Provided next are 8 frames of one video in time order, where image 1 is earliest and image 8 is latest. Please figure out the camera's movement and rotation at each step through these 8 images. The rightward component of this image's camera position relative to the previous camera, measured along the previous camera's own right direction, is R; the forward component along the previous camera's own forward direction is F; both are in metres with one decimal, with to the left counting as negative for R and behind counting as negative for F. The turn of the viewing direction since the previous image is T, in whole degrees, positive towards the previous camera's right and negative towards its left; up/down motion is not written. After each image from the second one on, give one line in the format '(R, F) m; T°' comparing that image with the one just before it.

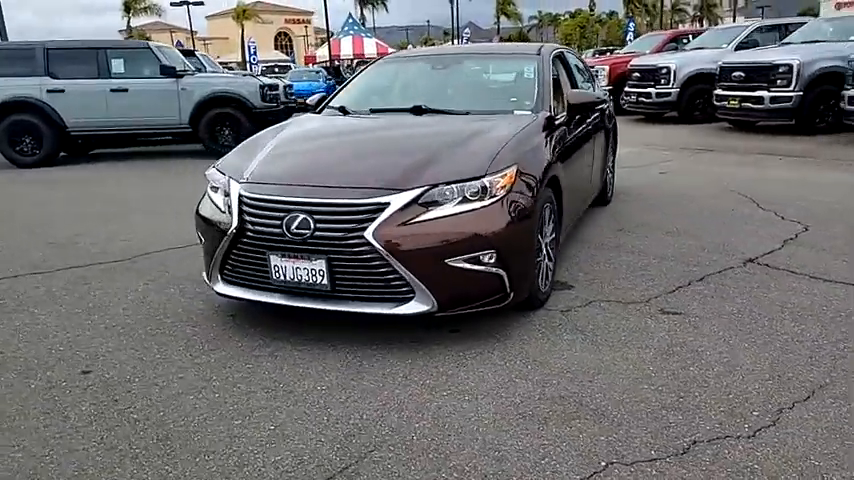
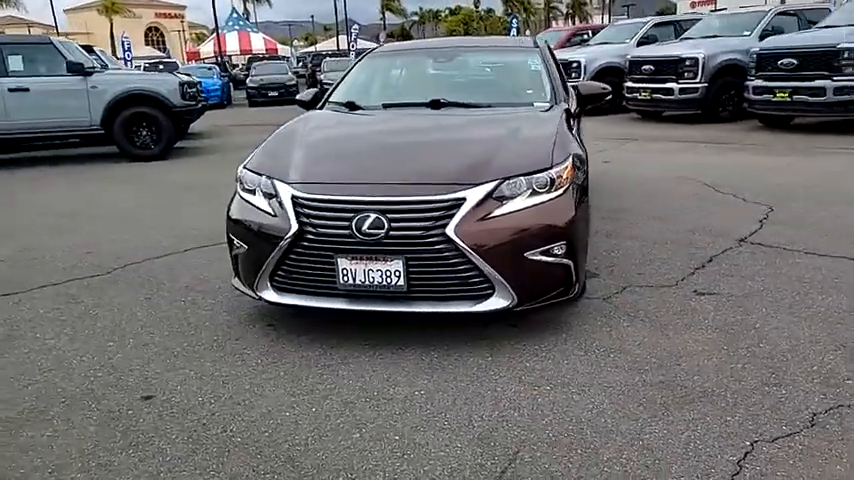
(-1.0, +0.2) m; +9°
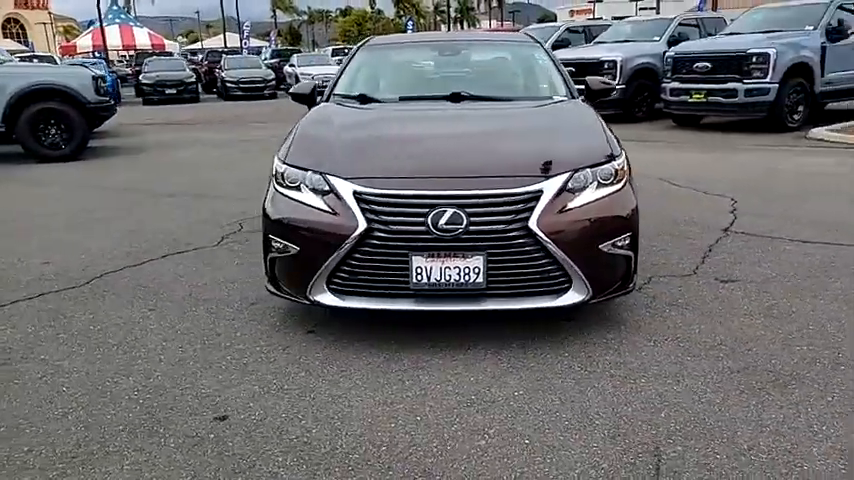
(-0.9, +0.2) m; +9°
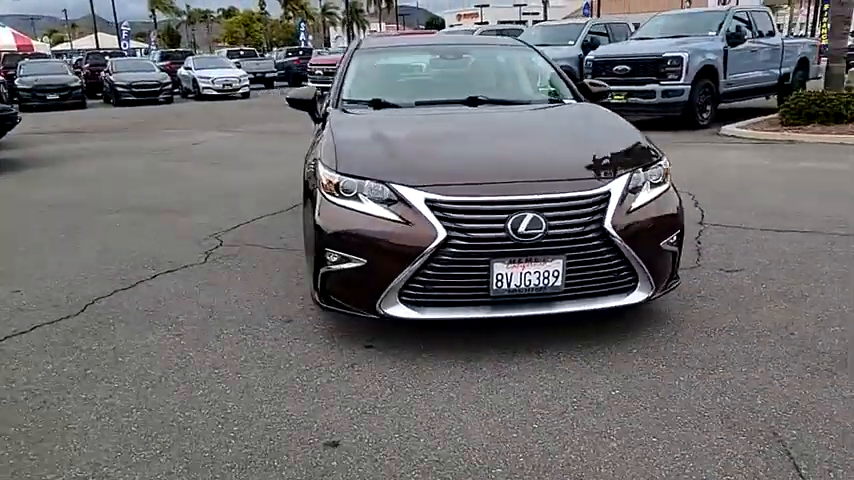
(-0.9, +0.1) m; +9°
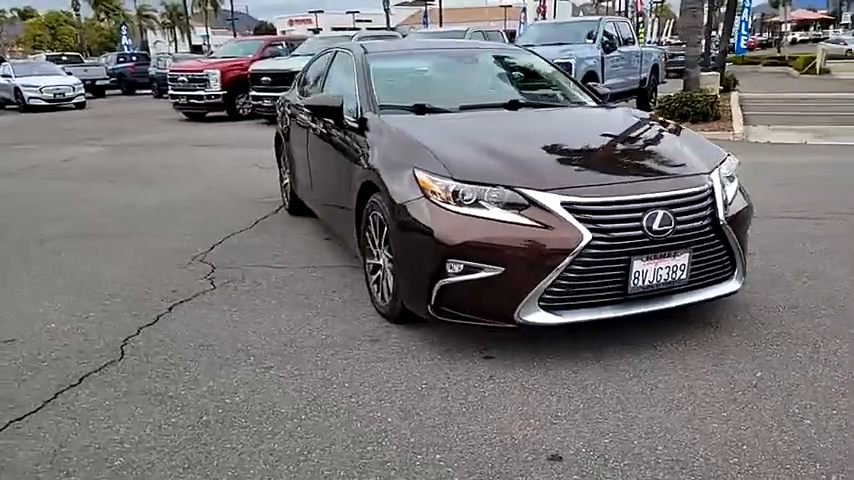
(-1.5, +0.3) m; +13°
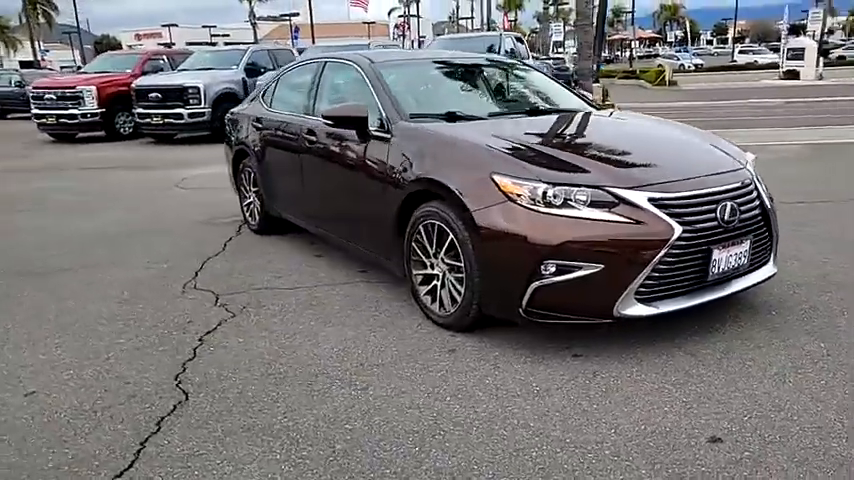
(-1.2, +0.1) m; +11°
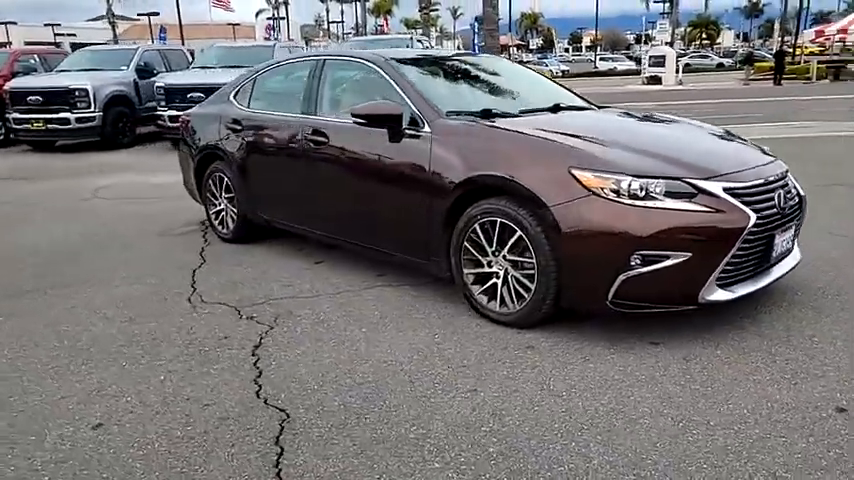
(-1.1, +0.2) m; +10°
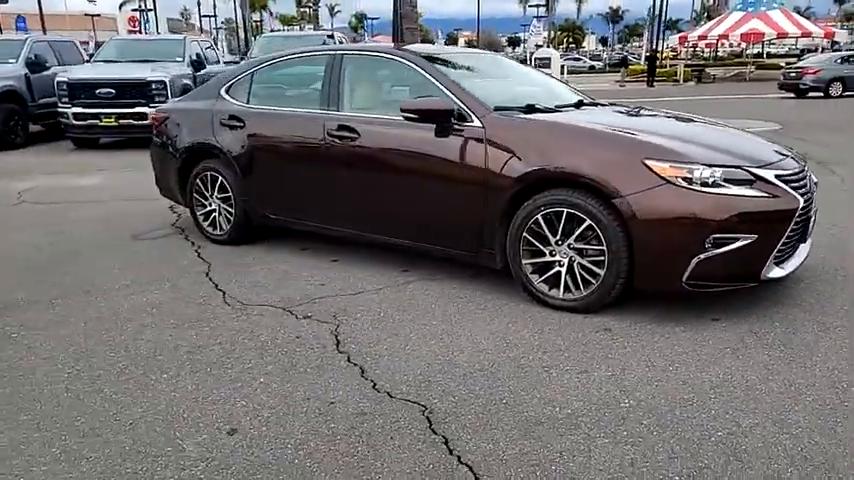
(-1.2, 0.0) m; +9°
